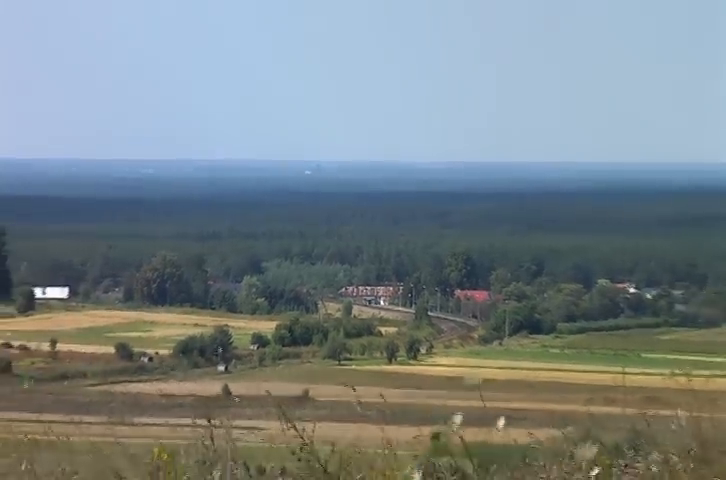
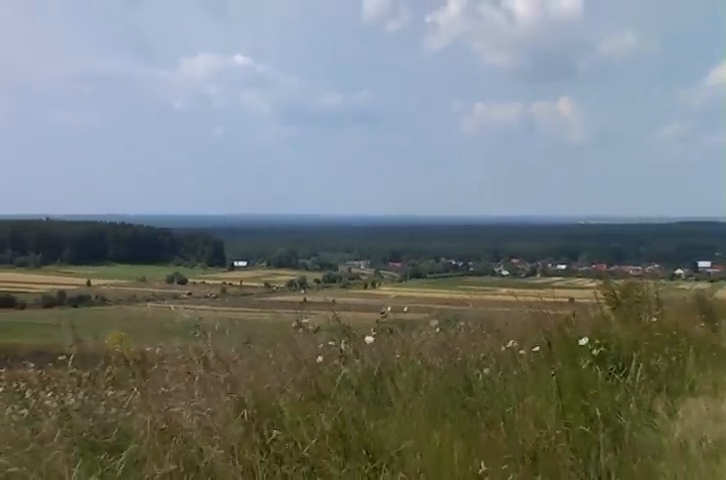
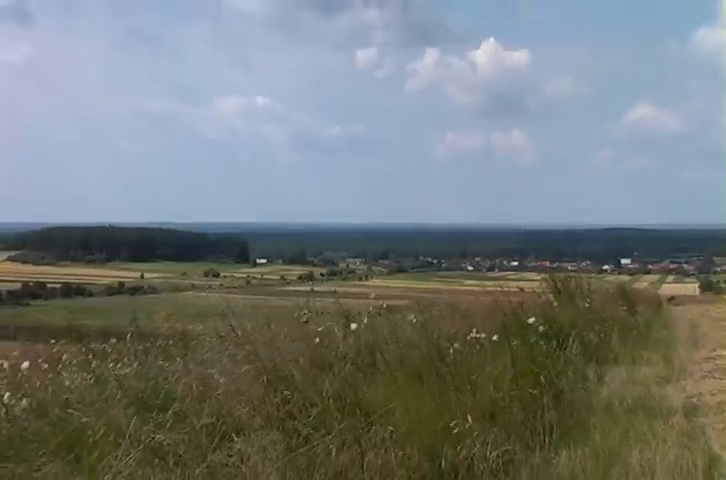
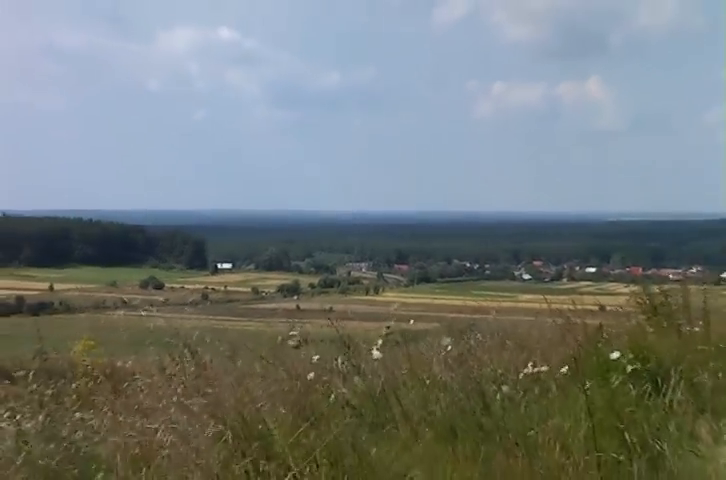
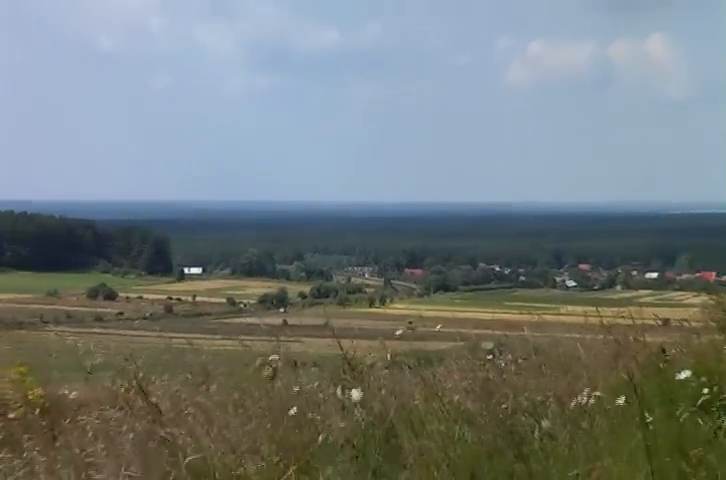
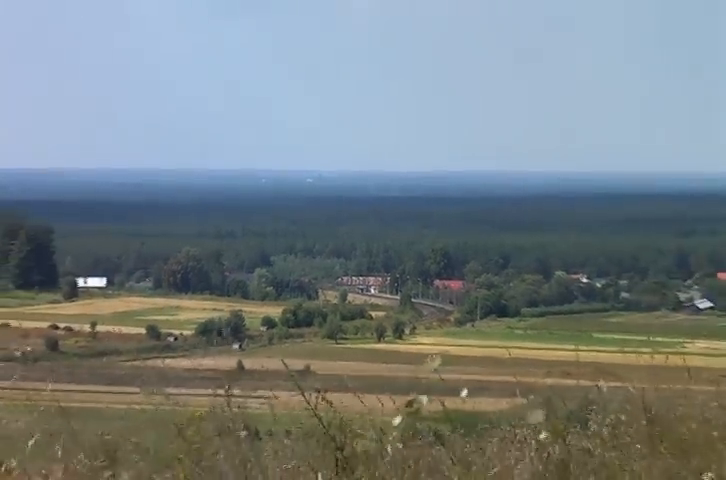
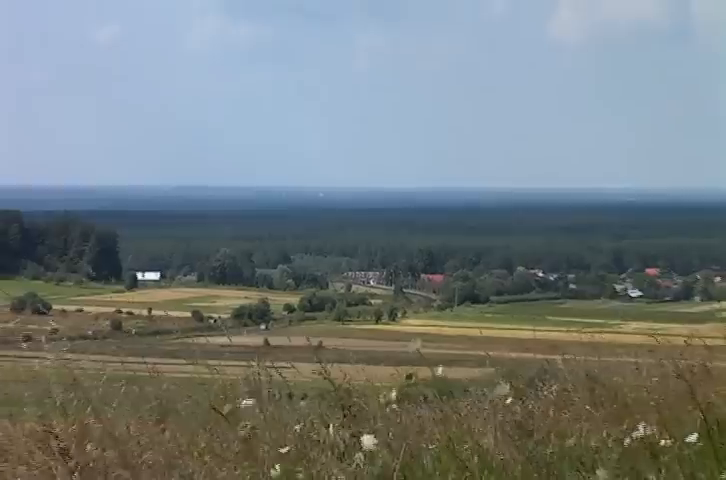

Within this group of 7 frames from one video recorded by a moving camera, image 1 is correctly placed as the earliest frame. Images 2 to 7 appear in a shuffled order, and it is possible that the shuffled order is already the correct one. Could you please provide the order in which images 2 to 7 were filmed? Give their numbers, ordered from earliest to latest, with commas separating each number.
6, 7, 5, 4, 2, 3
